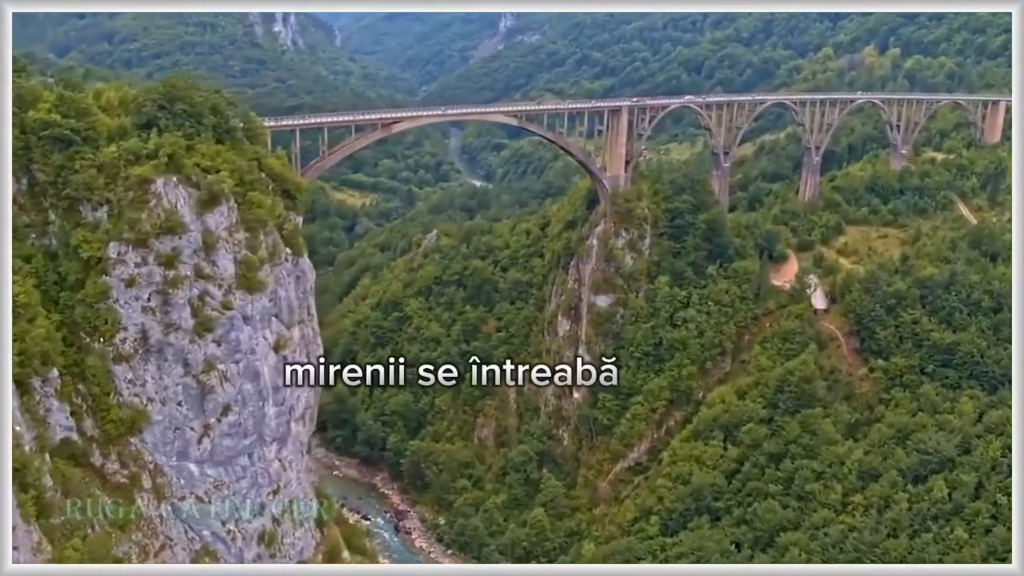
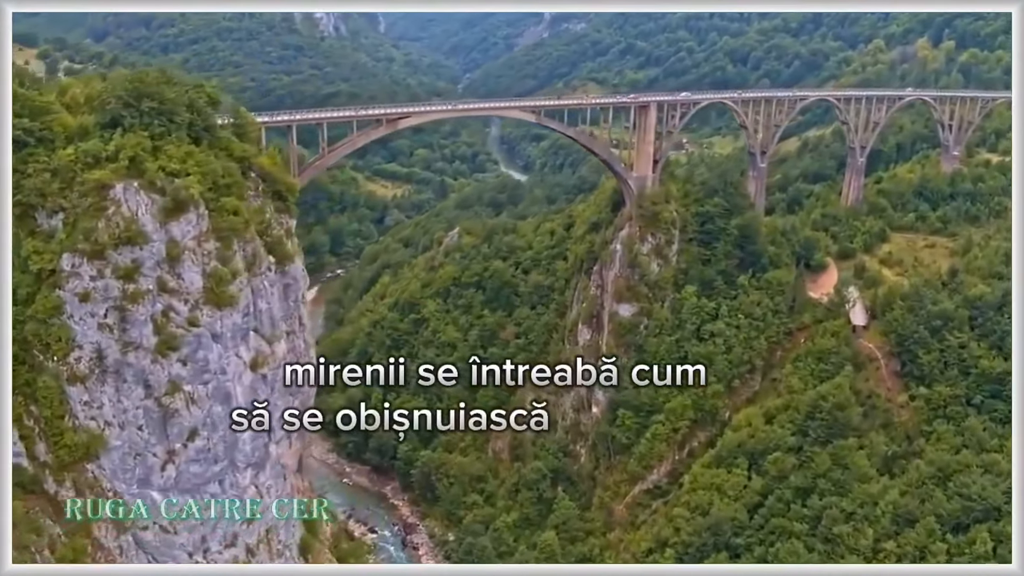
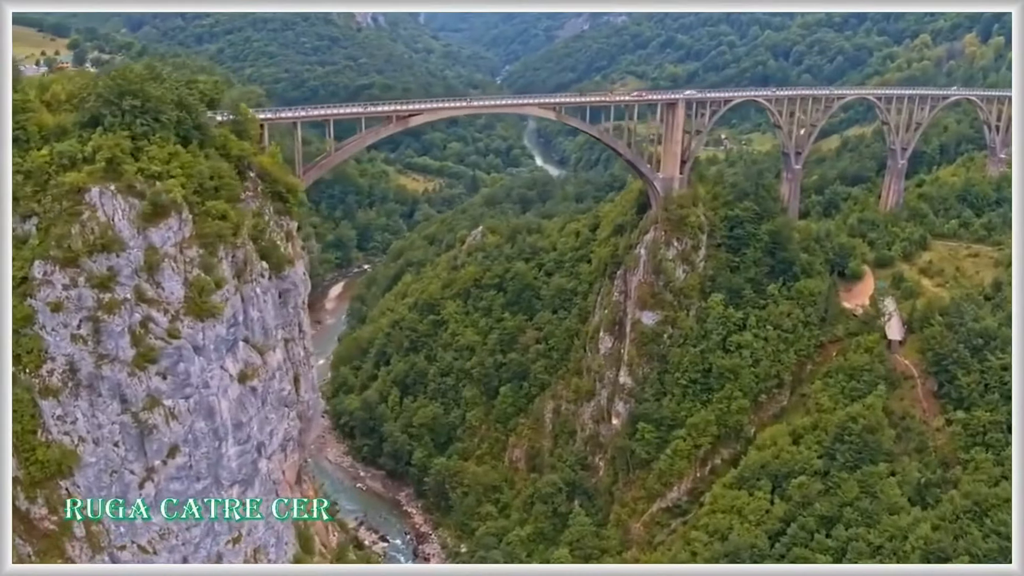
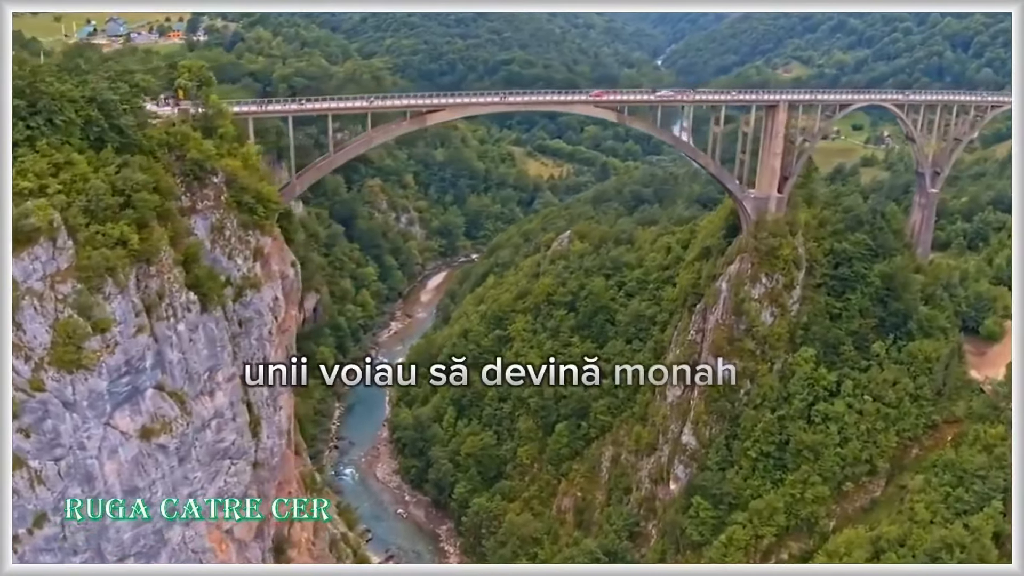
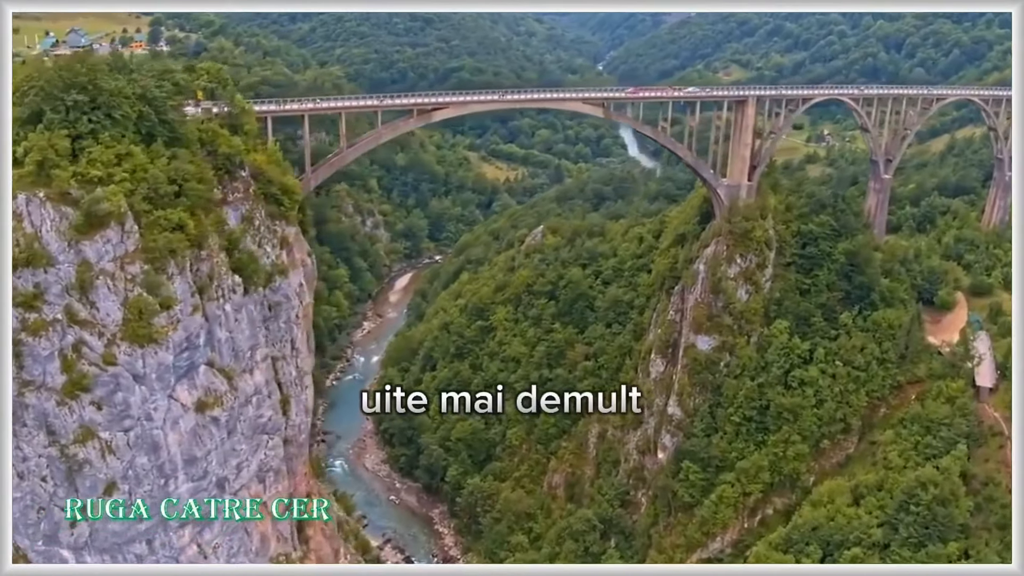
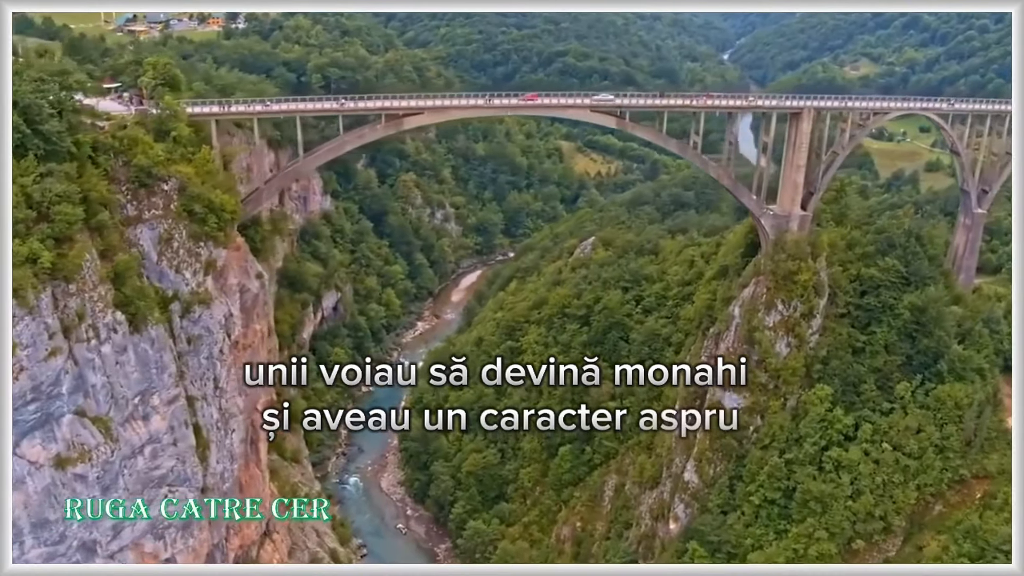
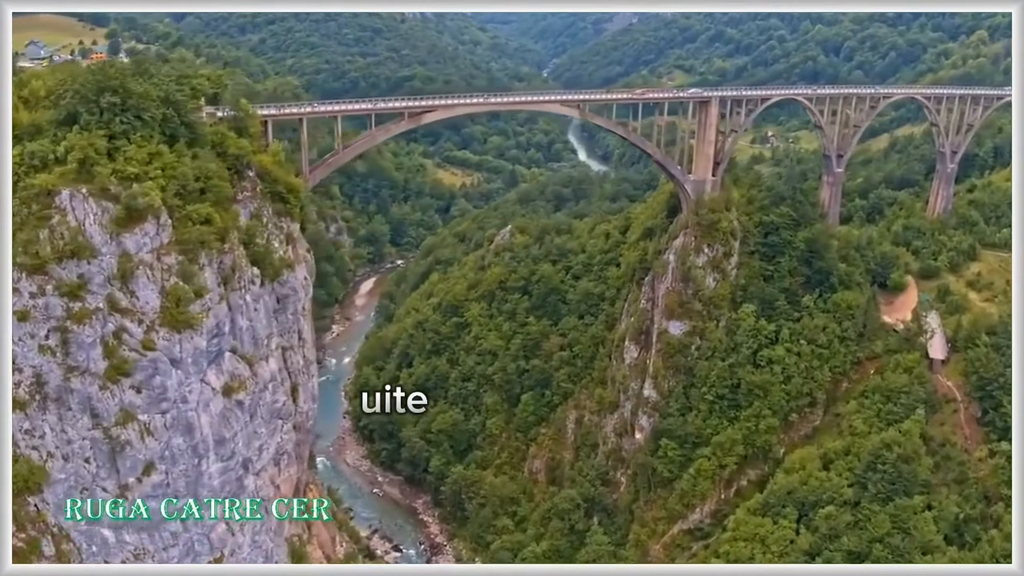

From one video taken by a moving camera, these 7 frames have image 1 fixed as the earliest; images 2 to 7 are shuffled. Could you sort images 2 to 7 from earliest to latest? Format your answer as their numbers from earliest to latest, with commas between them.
2, 3, 7, 5, 4, 6
